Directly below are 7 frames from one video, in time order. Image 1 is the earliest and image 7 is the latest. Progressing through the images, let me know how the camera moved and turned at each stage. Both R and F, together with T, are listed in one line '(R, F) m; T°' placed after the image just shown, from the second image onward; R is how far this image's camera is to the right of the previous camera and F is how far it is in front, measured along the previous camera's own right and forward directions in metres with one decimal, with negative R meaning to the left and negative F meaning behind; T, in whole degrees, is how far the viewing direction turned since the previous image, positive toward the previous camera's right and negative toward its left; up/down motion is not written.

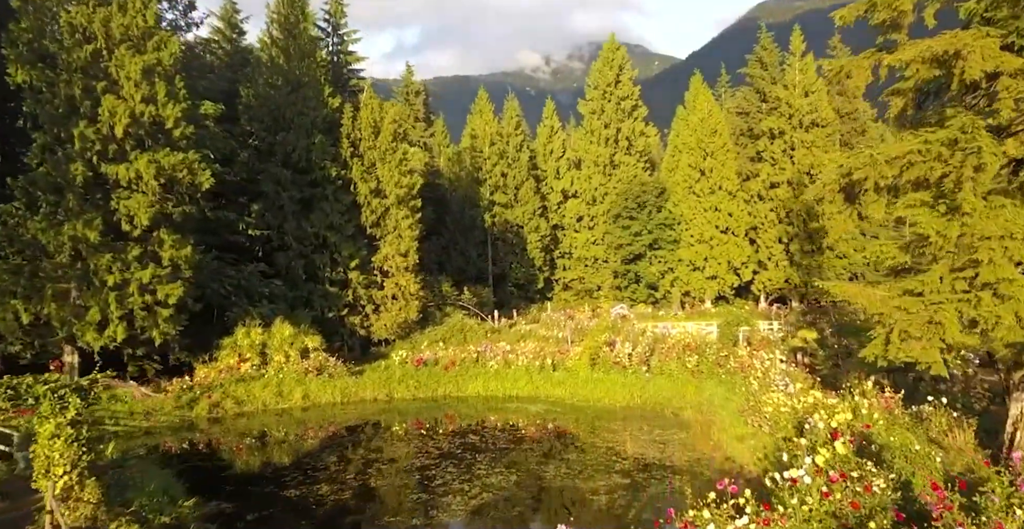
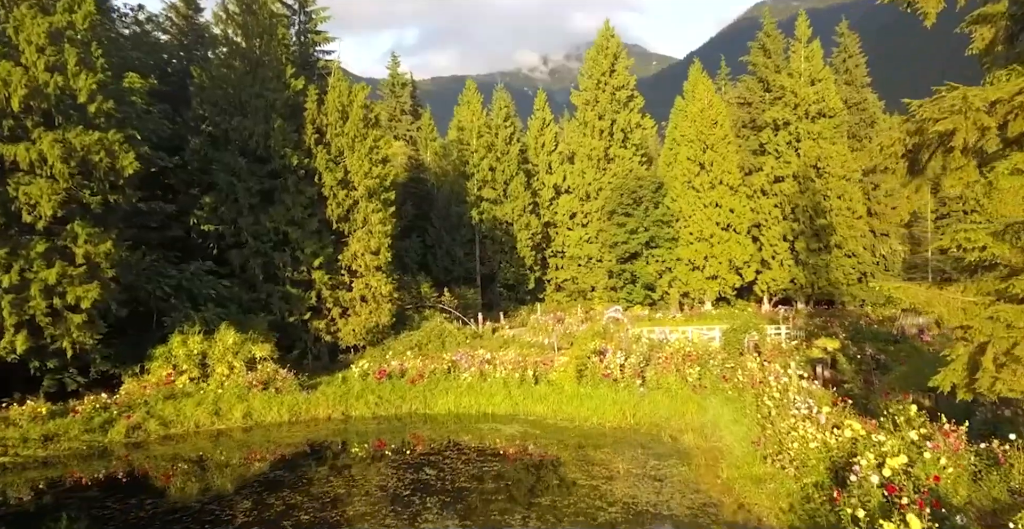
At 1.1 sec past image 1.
(+0.5, +2.3) m; 0°
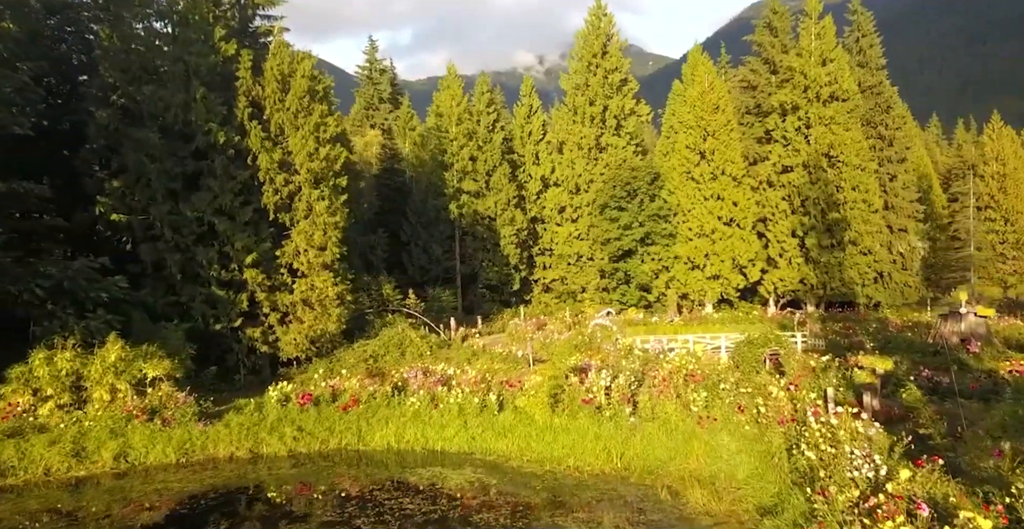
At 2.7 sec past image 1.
(+0.7, +3.4) m; 0°
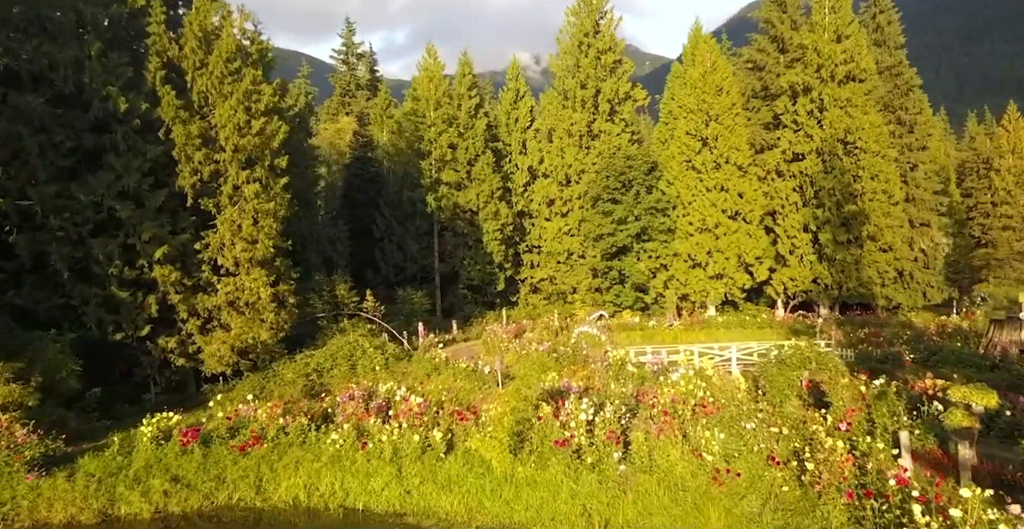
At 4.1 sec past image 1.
(+0.6, +3.2) m; 0°
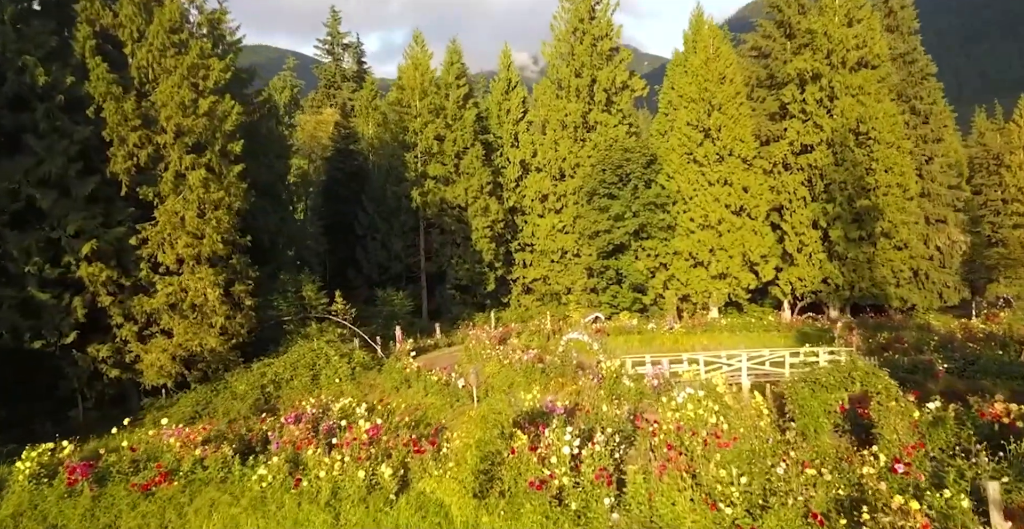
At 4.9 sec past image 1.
(+0.3, +1.9) m; 0°
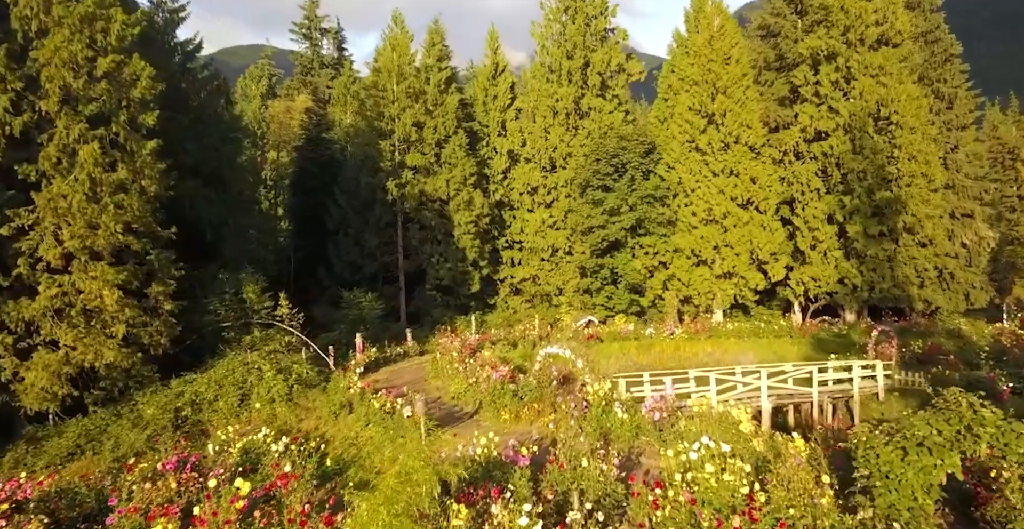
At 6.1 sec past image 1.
(+0.5, +2.7) m; 0°
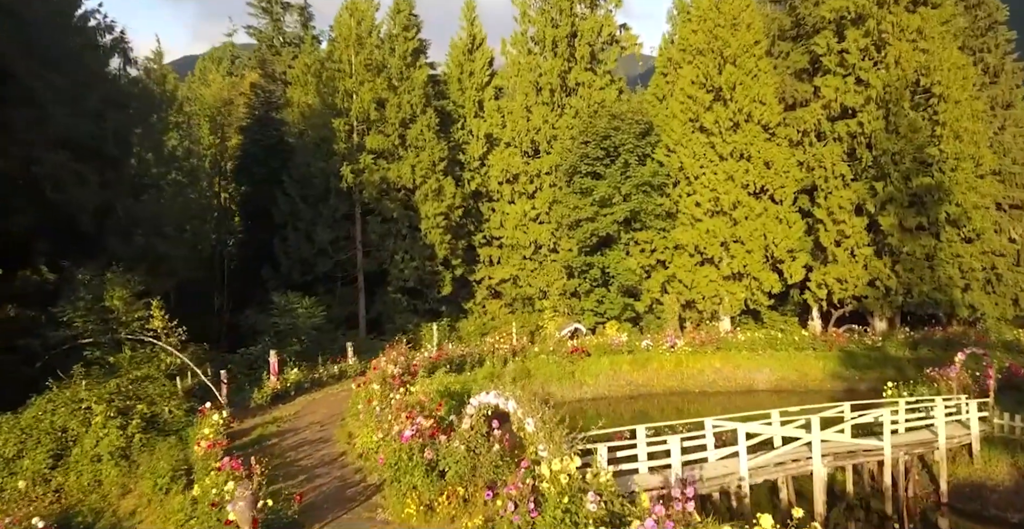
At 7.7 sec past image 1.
(+0.7, +3.9) m; 0°
